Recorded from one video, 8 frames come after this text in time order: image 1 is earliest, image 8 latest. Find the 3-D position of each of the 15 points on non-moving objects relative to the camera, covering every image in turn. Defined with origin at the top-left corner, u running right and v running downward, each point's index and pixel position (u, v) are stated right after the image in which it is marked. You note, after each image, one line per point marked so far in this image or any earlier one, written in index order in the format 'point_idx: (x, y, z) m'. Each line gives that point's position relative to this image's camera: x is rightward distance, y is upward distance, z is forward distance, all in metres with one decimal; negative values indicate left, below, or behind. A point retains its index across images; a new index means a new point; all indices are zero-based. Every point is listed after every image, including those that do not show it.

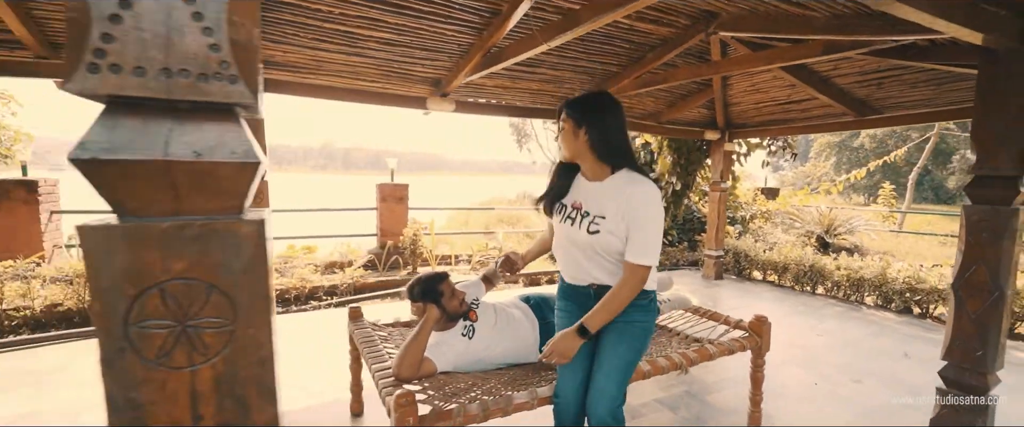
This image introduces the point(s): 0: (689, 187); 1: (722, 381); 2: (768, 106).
0: (+1.8, +0.3, +5.2) m
1: (+1.3, -1.0, +3.0) m
2: (+2.2, +0.9, +4.2) m
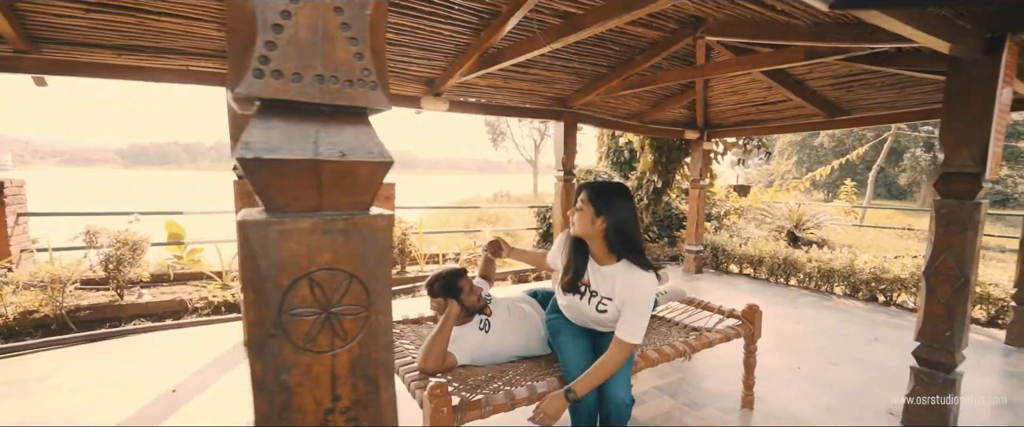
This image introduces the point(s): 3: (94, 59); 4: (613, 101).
0: (+1.7, +0.3, +5.3) m
1: (+1.3, -1.0, +3.2) m
2: (+2.1, +1.0, +4.4) m
3: (-2.6, +0.9, +3.1) m
4: (+0.9, +1.0, +4.4) m
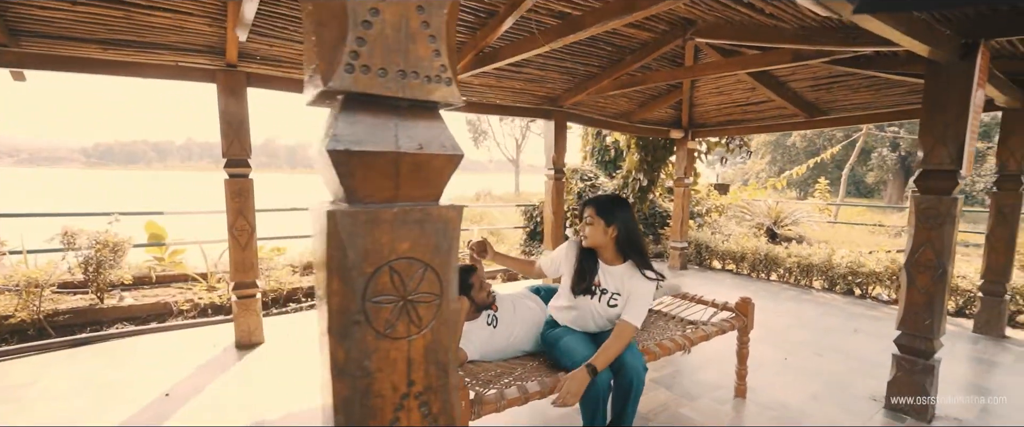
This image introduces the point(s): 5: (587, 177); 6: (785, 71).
0: (+1.6, +0.3, +5.5) m
1: (+1.3, -1.0, +3.3) m
2: (+2.0, +1.0, +4.6) m
3: (-2.6, +0.9, +3.0) m
4: (+0.8, +1.0, +4.5) m
5: (+0.9, +0.4, +5.9) m
6: (+2.1, +1.1, +3.7) m
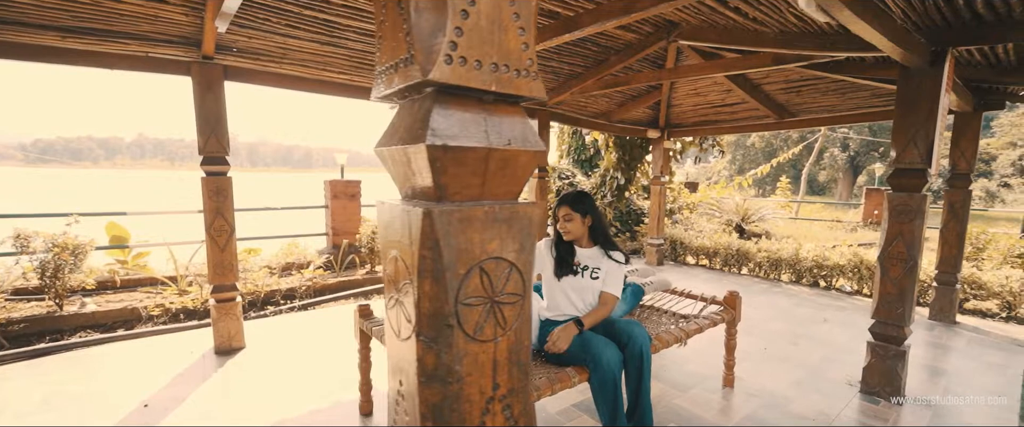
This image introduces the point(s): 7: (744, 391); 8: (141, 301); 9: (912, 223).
0: (+1.3, +0.4, +5.6) m
1: (+1.2, -0.9, +3.4) m
2: (+1.8, +1.0, +4.7) m
3: (-2.6, +0.9, +2.8) m
4: (+0.7, +1.1, +4.5) m
5: (+0.6, +0.5, +5.9) m
6: (+2.0, +1.1, +3.9) m
7: (+1.3, -1.0, +2.9) m
8: (-3.0, -0.7, +4.0) m
9: (+2.2, 0.0, +2.7) m
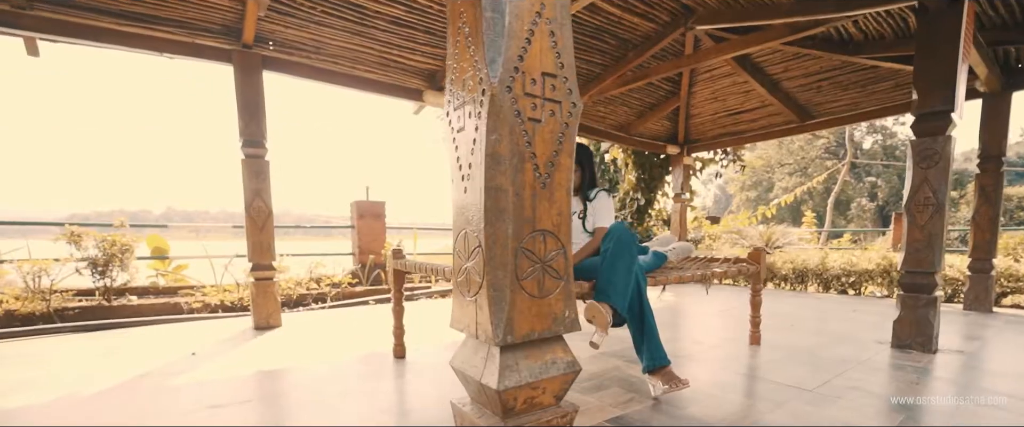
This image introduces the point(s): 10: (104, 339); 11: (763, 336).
0: (+1.5, +0.1, +5.5) m
1: (+1.4, -0.8, +3.1) m
2: (+2.0, +0.9, +4.8) m
3: (-2.5, +1.1, +2.9) m
4: (+0.8, +1.0, +4.6) m
5: (+0.8, +0.1, +5.9) m
6: (+2.1, +1.2, +4.0) m
7: (+1.5, -0.8, +2.7) m
8: (-2.8, -0.7, +3.8) m
9: (+2.3, +0.2, +2.6) m
10: (-2.3, -0.7, +2.7) m
11: (+1.6, -0.8, +3.2) m
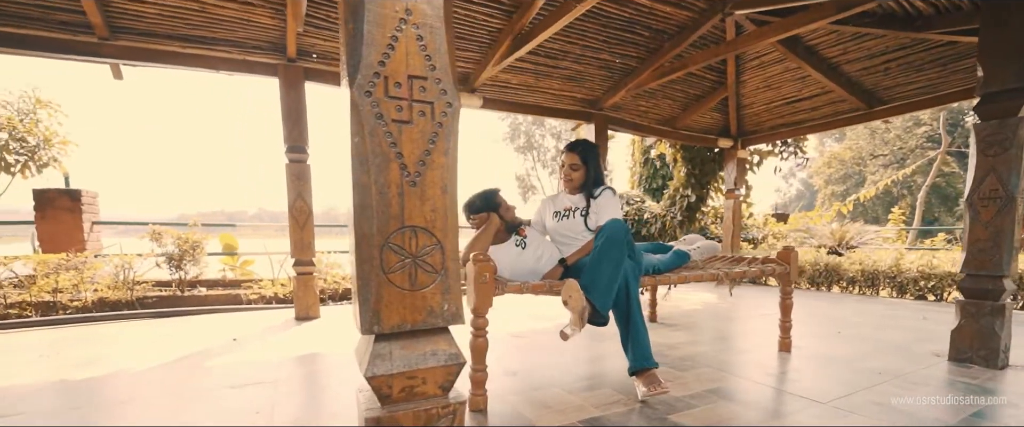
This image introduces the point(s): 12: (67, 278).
0: (+2.0, +0.1, +5.3) m
1: (+1.5, -0.8, +2.9) m
2: (+2.4, +1.0, +4.4) m
3: (-2.4, +1.1, +3.4) m
4: (+1.2, +1.0, +4.5) m
5: (+1.4, +0.2, +5.7) m
6: (+2.4, +1.2, +3.7) m
7: (+1.5, -0.8, +2.4) m
8: (-2.5, -0.7, +4.3) m
9: (+2.3, +0.3, +2.3) m
10: (-2.2, -0.7, +3.1) m
11: (+1.7, -0.8, +2.9) m
12: (-3.0, -0.4, +3.3) m
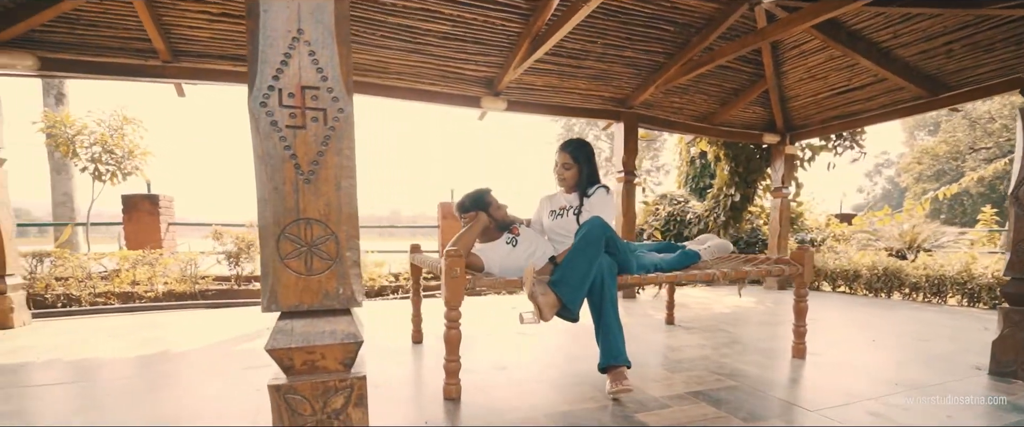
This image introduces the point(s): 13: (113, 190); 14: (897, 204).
0: (+2.4, +0.1, +5.0) m
1: (+1.5, -0.7, +2.8) m
2: (+2.6, +1.0, +4.1) m
3: (-2.2, +1.1, +3.8) m
4: (+1.4, +1.0, +4.3) m
5: (+1.8, +0.2, +5.5) m
6: (+2.5, +1.2, +3.4) m
7: (+1.5, -0.7, +2.3) m
8: (-2.2, -0.7, +4.7) m
9: (+2.3, +0.3, +2.0) m
10: (-2.1, -0.7, +3.5) m
11: (+1.7, -0.7, +2.7) m
12: (-2.8, -0.4, +3.8) m
13: (-3.5, +0.2, +4.3) m
14: (+9.9, +0.3, +12.7) m
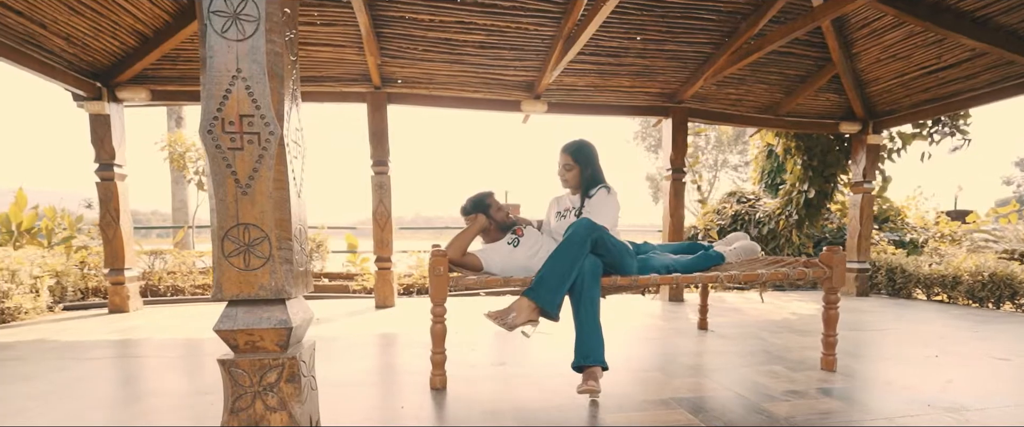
0: (+2.9, +0.2, +4.5) m
1: (+1.6, -0.7, +2.5) m
2: (+2.9, +1.0, +3.6) m
3: (-1.9, +1.1, +4.3) m
4: (+1.8, +1.0, +4.1) m
5: (+2.4, +0.2, +5.2) m
6: (+2.6, +1.2, +2.9) m
7: (+1.5, -0.7, +2.0) m
8: (-1.7, -0.8, +5.1) m
9: (+2.1, +0.3, +1.6) m
10: (-1.8, -0.8, +3.9) m
11: (+1.8, -0.7, +2.4) m
12: (-2.5, -0.5, +4.4) m
13: (-3.0, +0.2, +5.0) m
14: (+11.8, +0.4, +10.5) m
